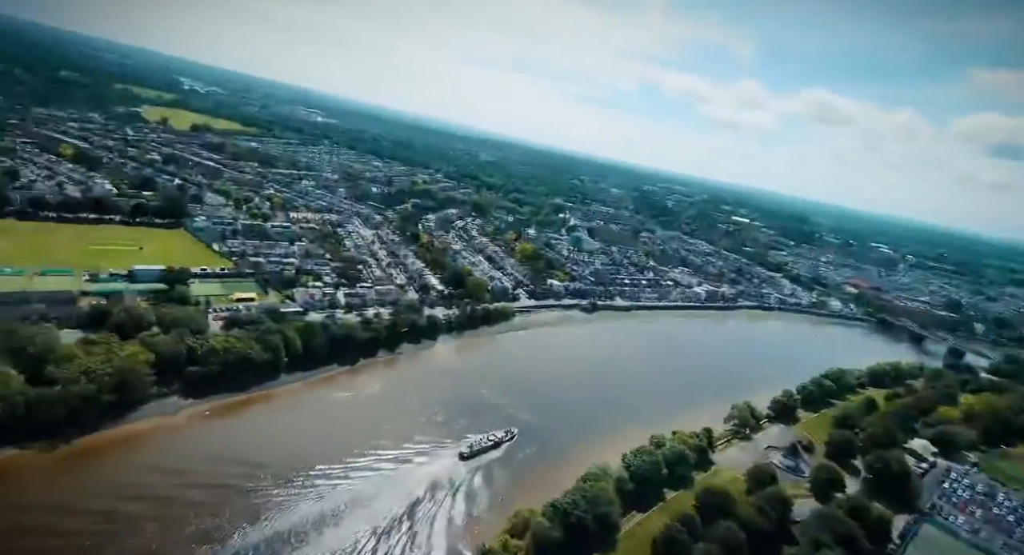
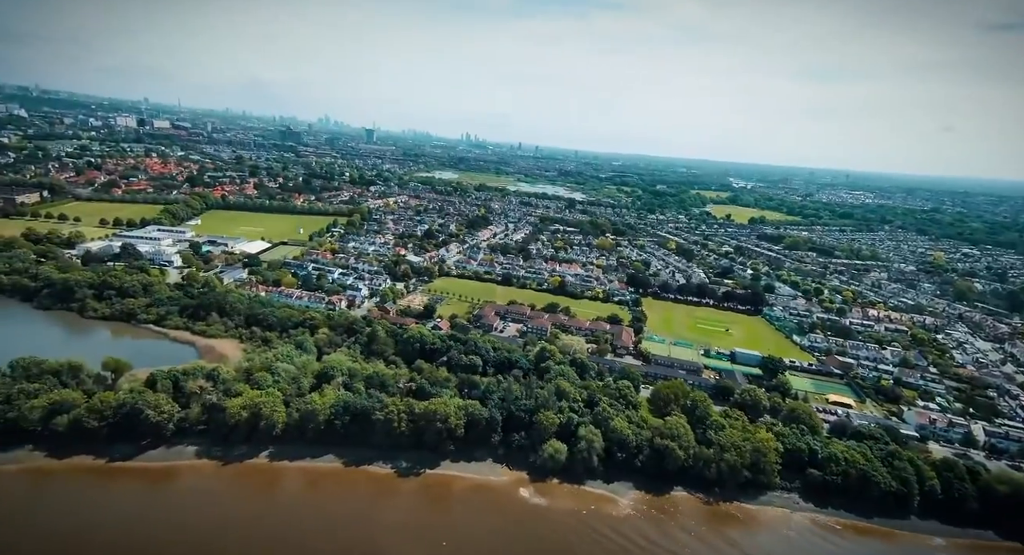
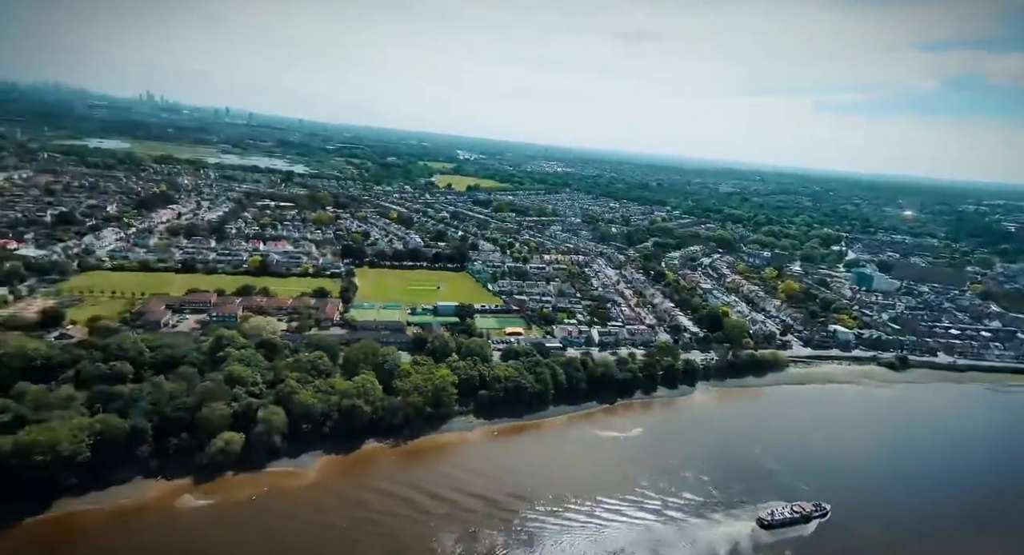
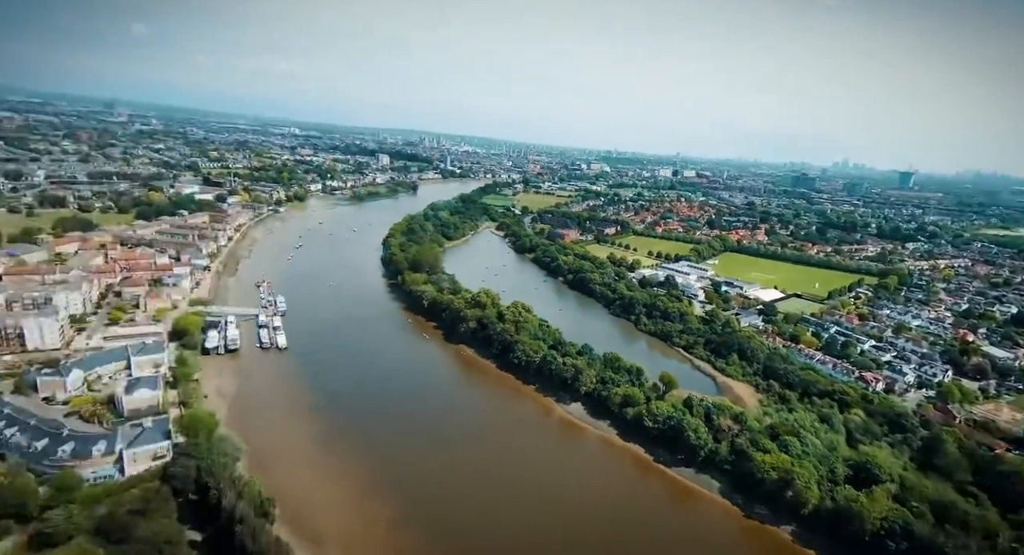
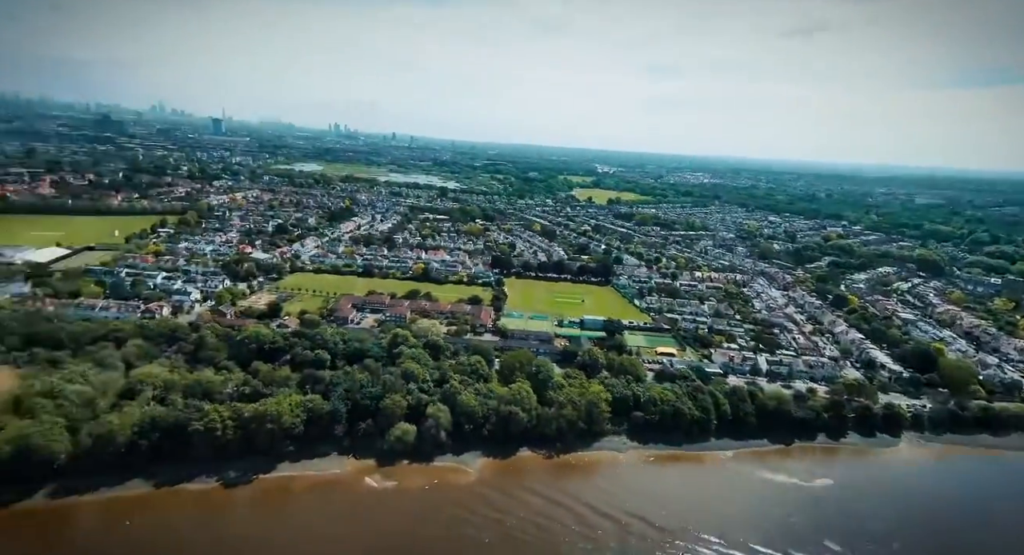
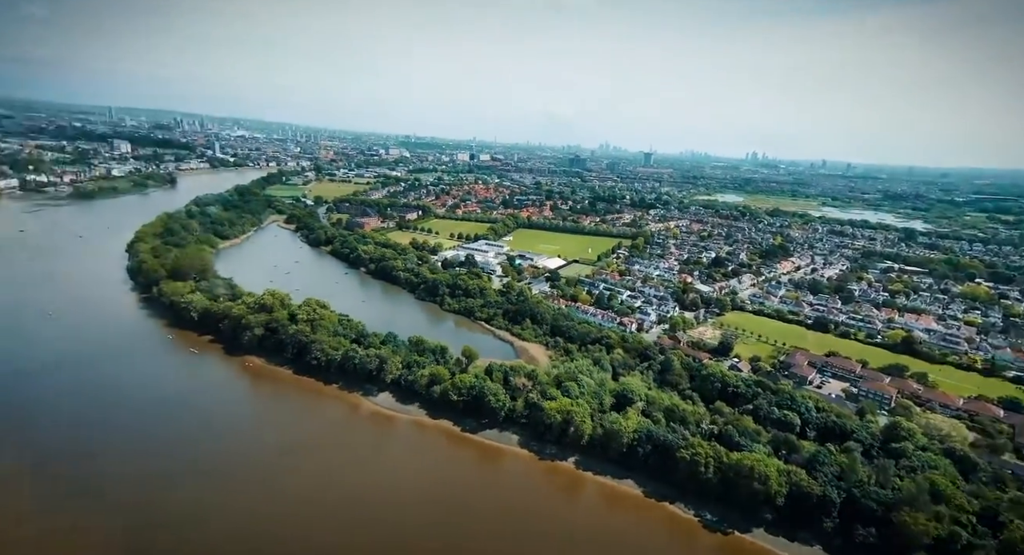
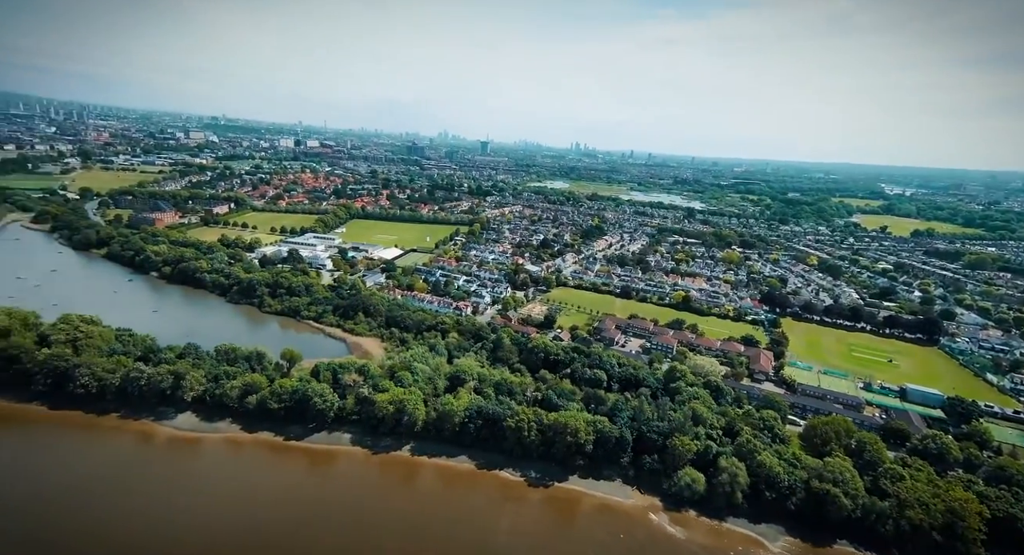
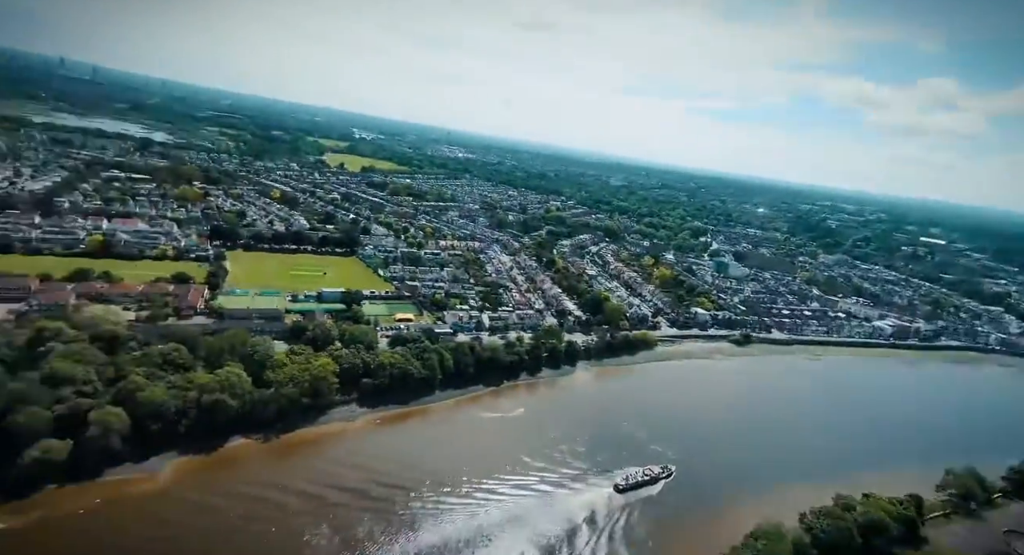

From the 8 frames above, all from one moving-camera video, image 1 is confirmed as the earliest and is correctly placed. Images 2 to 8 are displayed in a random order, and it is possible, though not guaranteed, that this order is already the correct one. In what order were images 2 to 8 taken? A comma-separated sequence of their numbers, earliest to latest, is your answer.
8, 3, 5, 2, 7, 6, 4
